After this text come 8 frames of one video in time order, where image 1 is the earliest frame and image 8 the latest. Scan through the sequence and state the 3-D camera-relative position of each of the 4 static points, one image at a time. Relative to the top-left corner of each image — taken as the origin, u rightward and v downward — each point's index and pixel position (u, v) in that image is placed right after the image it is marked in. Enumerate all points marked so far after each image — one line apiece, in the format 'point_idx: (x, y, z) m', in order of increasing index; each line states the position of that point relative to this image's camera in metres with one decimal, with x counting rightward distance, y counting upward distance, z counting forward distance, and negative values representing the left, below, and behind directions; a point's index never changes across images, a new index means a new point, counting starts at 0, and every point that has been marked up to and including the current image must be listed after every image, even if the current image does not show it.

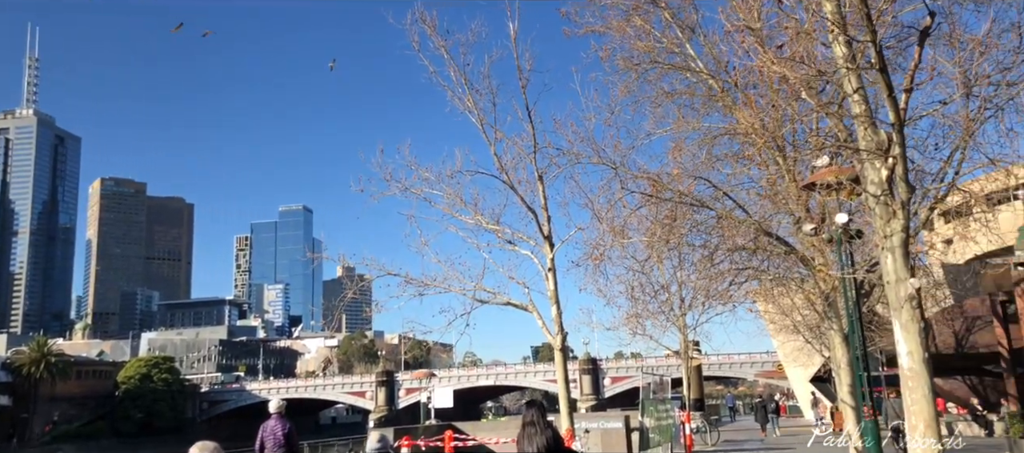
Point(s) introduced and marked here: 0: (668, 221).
0: (+3.5, +0.1, +16.9) m
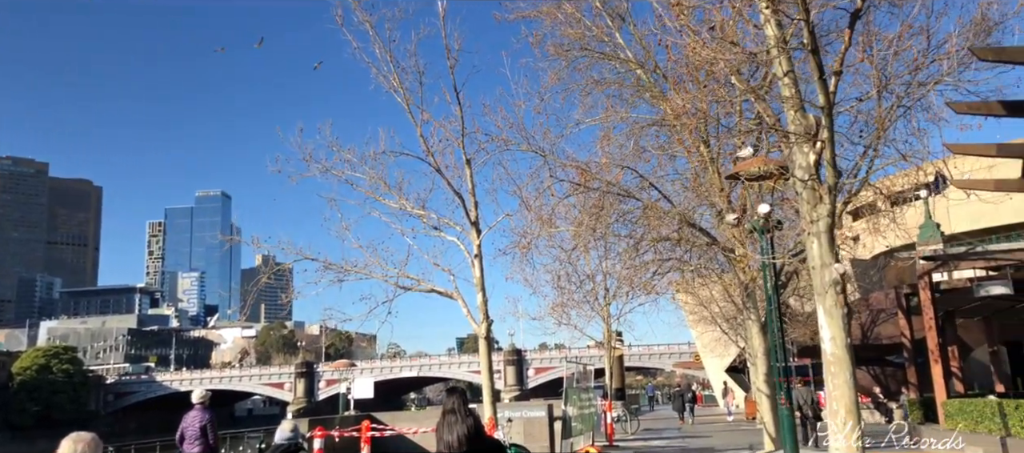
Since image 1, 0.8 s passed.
0: (+1.9, +0.4, +16.8) m
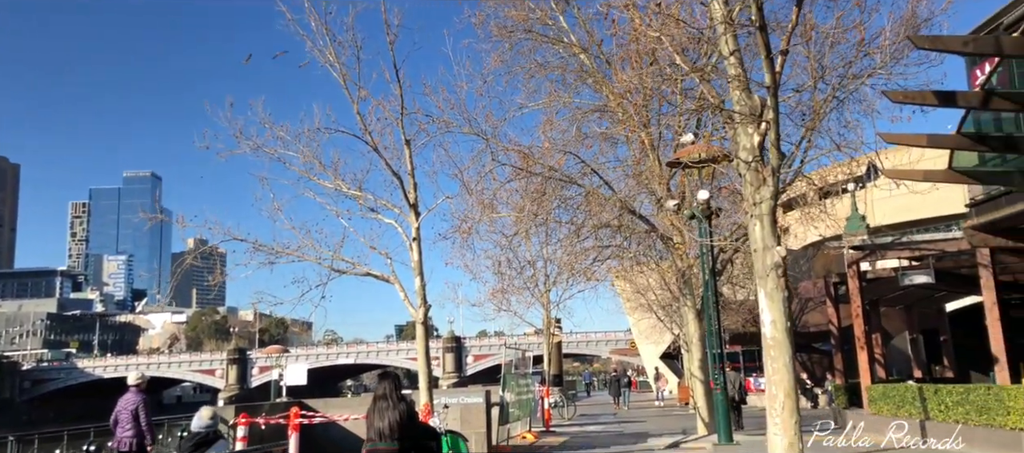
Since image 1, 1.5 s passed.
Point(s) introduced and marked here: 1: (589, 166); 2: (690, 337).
0: (+0.5, +0.7, +16.7) m
1: (+1.8, +1.4, +17.1) m
2: (+4.3, -2.7, +17.8) m
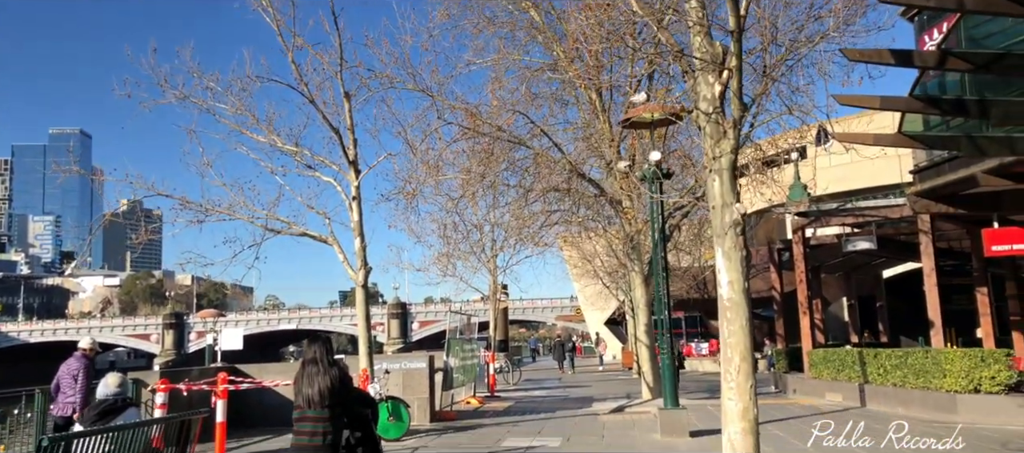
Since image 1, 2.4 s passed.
0: (-0.6, +1.5, +16.1) m
1: (+0.6, +2.2, +16.6) m
2: (+3.0, -1.8, +17.7) m
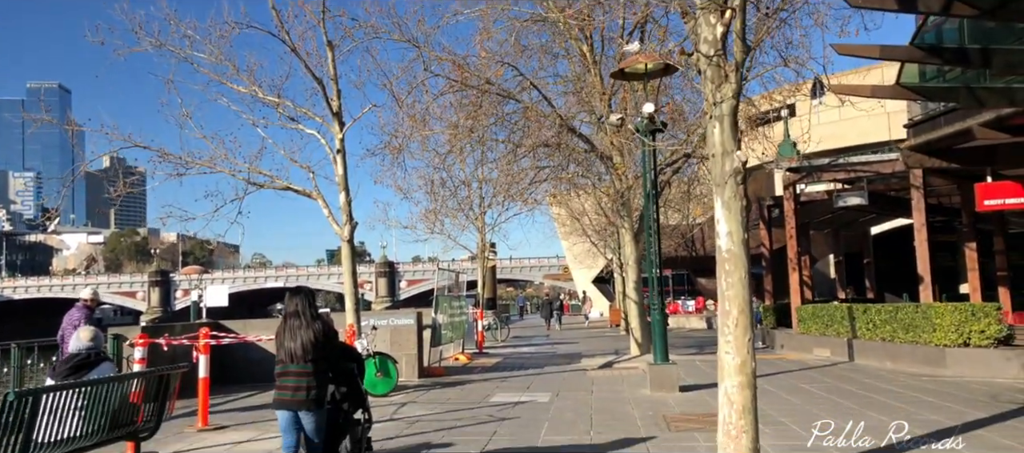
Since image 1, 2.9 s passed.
0: (-0.9, +2.5, +15.7) m
1: (+0.3, +3.2, +16.2) m
2: (+2.7, -0.8, +17.6) m
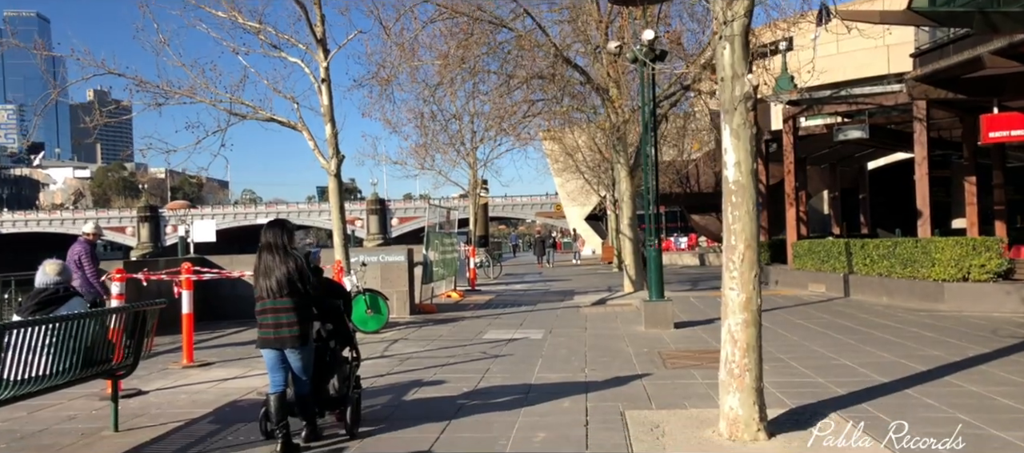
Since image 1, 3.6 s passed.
0: (-1.0, +3.8, +15.1) m
1: (+0.2, +4.6, +15.6) m
2: (+2.5, +0.7, +17.2) m
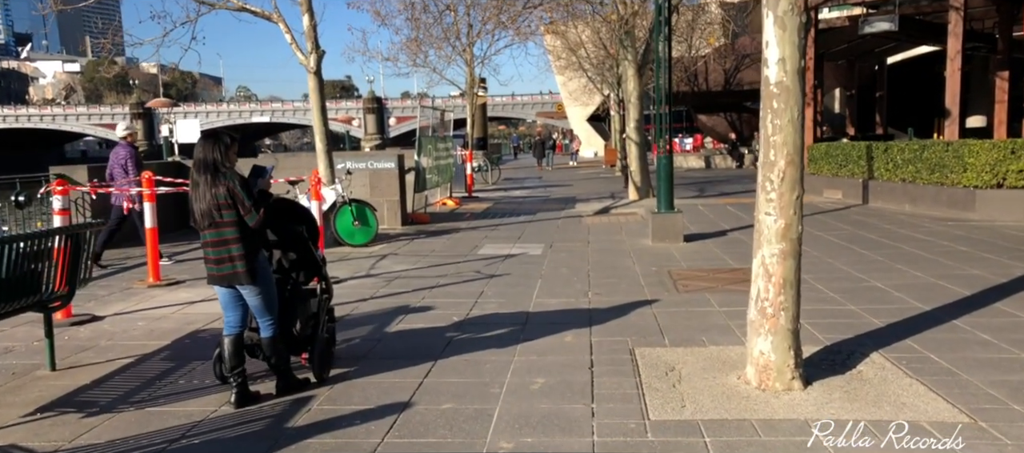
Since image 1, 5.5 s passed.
0: (-1.0, +5.6, +13.6) m
1: (+0.2, +6.4, +13.9) m
2: (+2.5, +2.8, +16.1) m
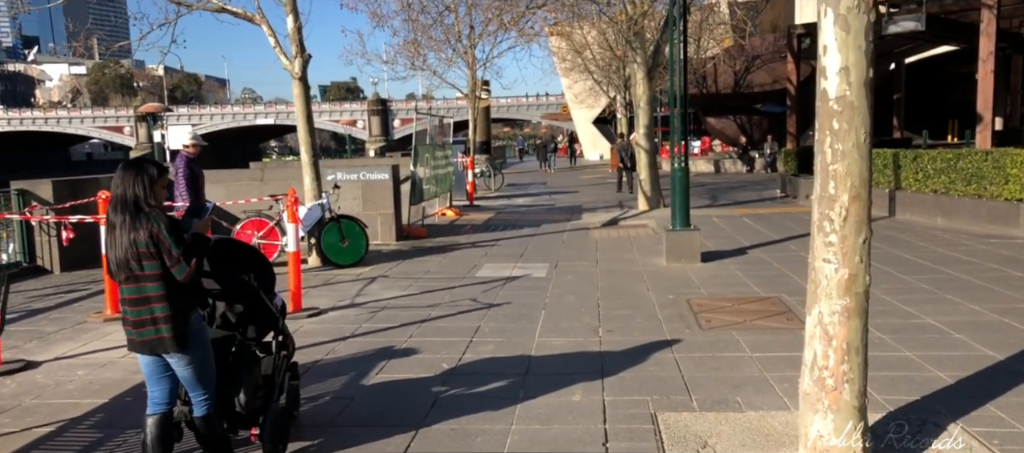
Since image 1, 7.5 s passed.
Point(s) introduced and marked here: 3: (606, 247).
0: (-1.0, +5.3, +12.7) m
1: (+0.2, +6.2, +13.0) m
2: (+2.5, +2.6, +15.2) m
3: (+1.5, -0.3, +11.4) m
